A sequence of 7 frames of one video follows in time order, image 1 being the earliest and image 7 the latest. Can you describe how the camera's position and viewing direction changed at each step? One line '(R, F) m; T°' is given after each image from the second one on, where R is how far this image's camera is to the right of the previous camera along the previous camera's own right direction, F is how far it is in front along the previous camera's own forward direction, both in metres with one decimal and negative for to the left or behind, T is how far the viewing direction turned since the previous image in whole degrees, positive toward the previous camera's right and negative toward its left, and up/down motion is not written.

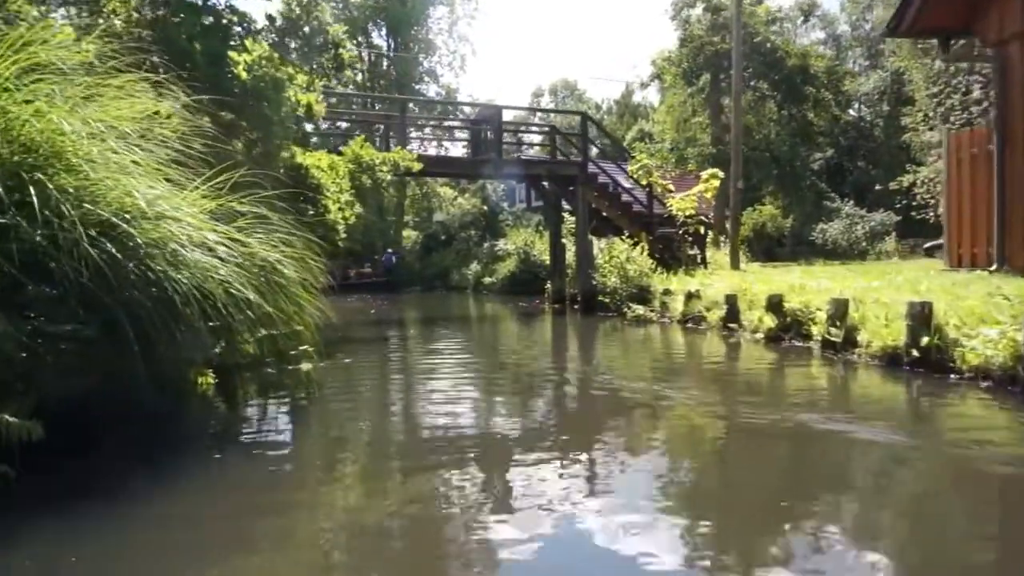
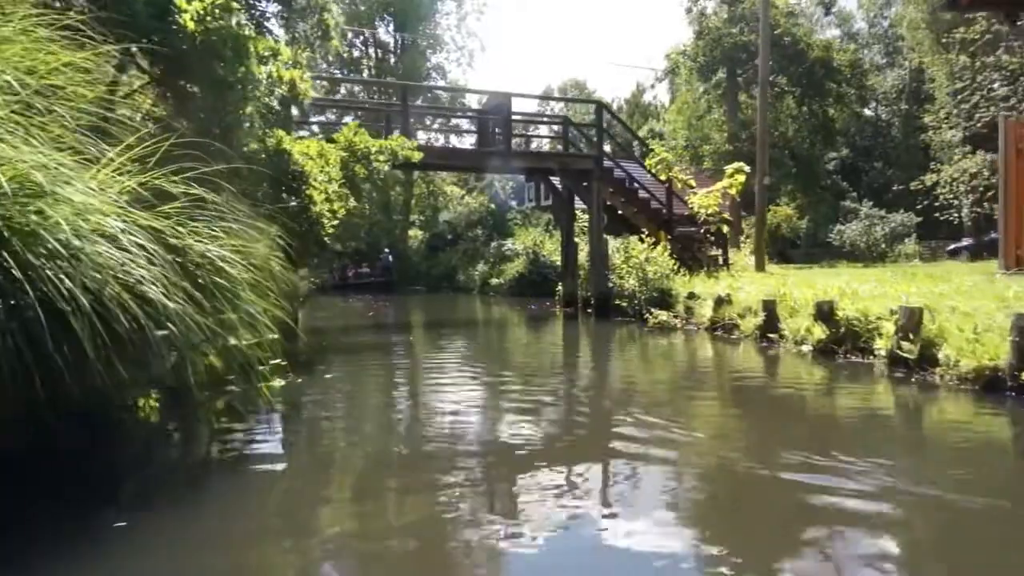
(0.0, +1.3) m; 0°
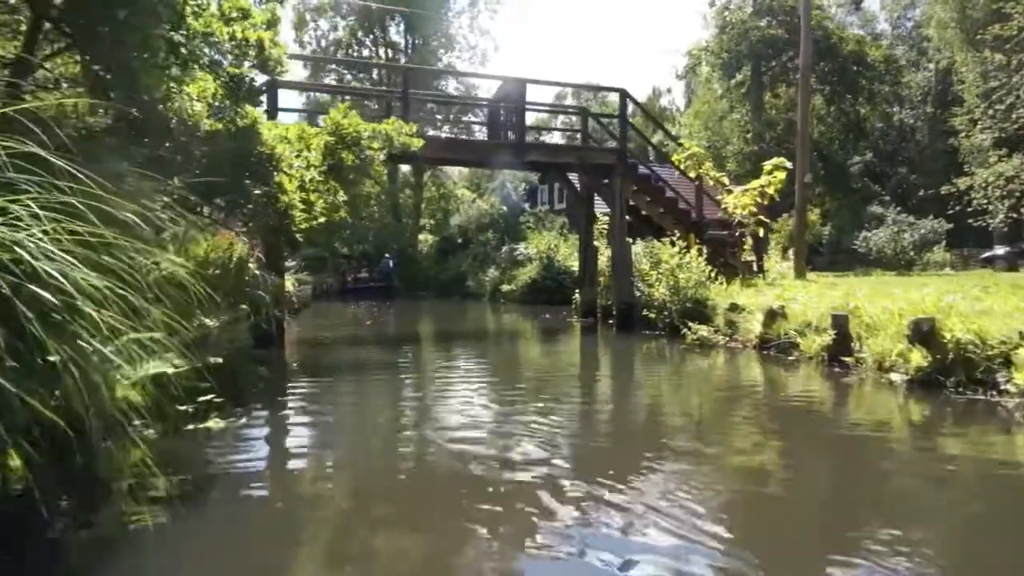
(0.0, +1.8) m; -1°
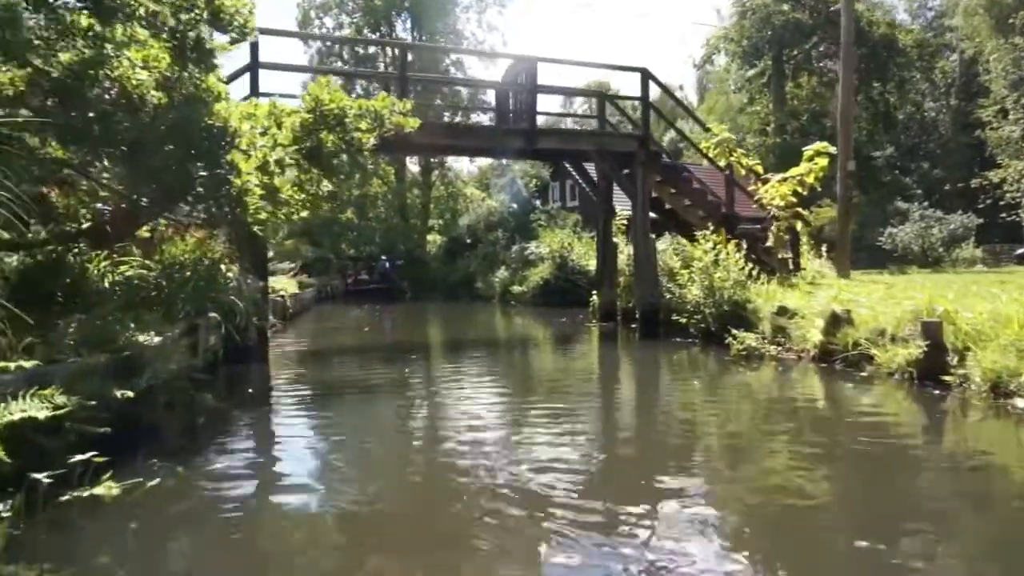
(0.0, +1.6) m; -1°
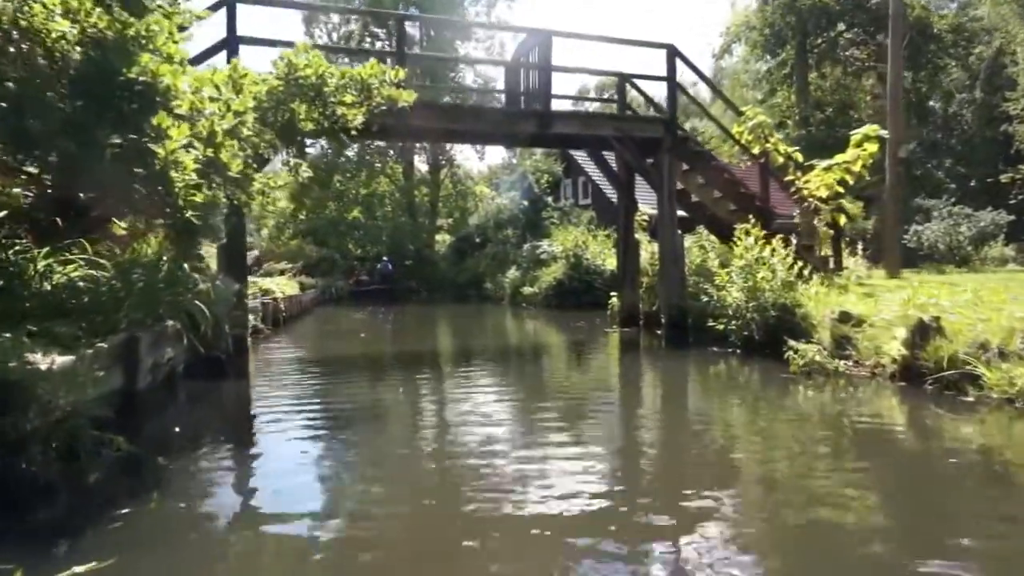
(0.0, +1.5) m; -1°
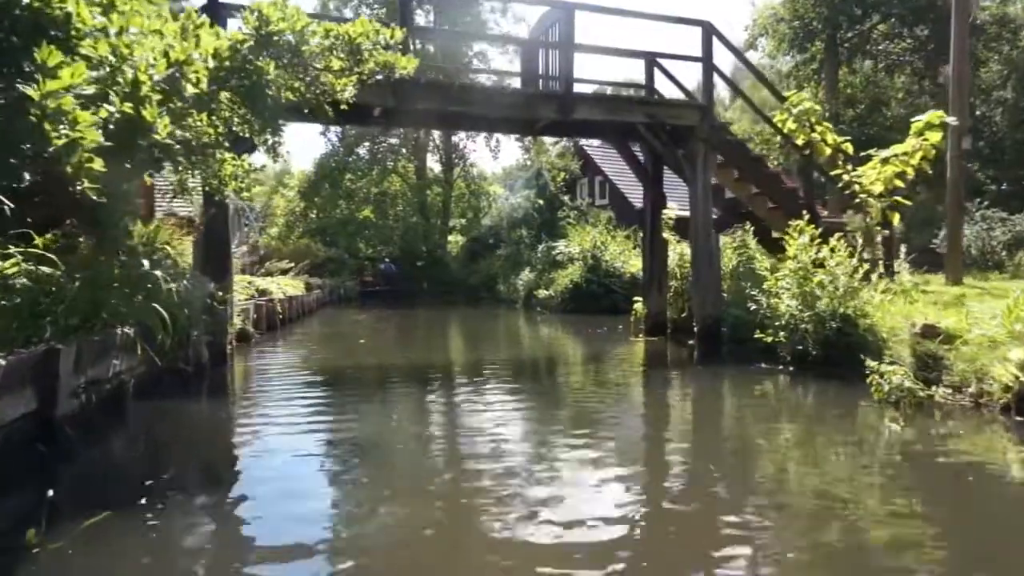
(0.0, +1.4) m; -1°
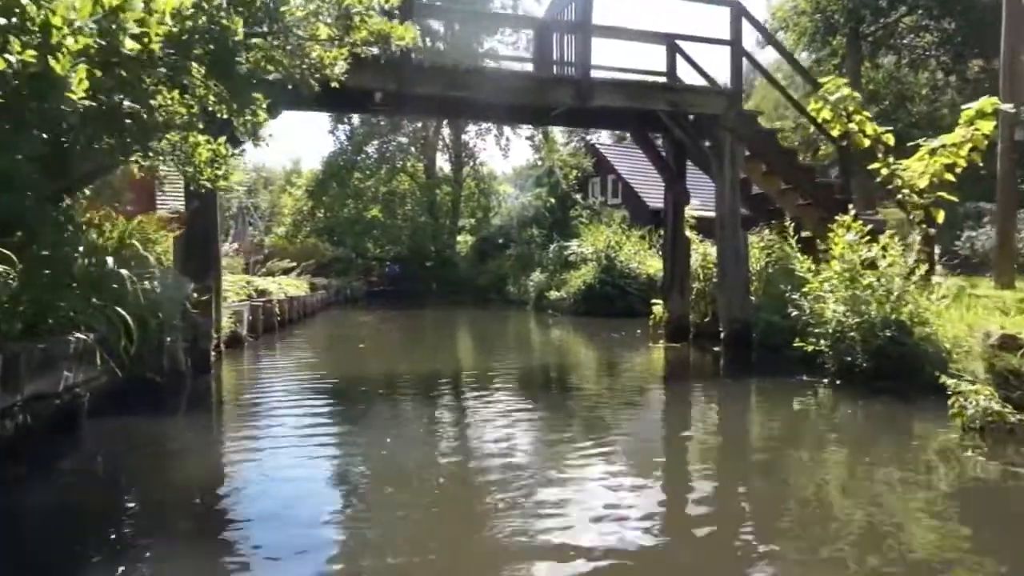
(0.0, +0.9) m; -1°
